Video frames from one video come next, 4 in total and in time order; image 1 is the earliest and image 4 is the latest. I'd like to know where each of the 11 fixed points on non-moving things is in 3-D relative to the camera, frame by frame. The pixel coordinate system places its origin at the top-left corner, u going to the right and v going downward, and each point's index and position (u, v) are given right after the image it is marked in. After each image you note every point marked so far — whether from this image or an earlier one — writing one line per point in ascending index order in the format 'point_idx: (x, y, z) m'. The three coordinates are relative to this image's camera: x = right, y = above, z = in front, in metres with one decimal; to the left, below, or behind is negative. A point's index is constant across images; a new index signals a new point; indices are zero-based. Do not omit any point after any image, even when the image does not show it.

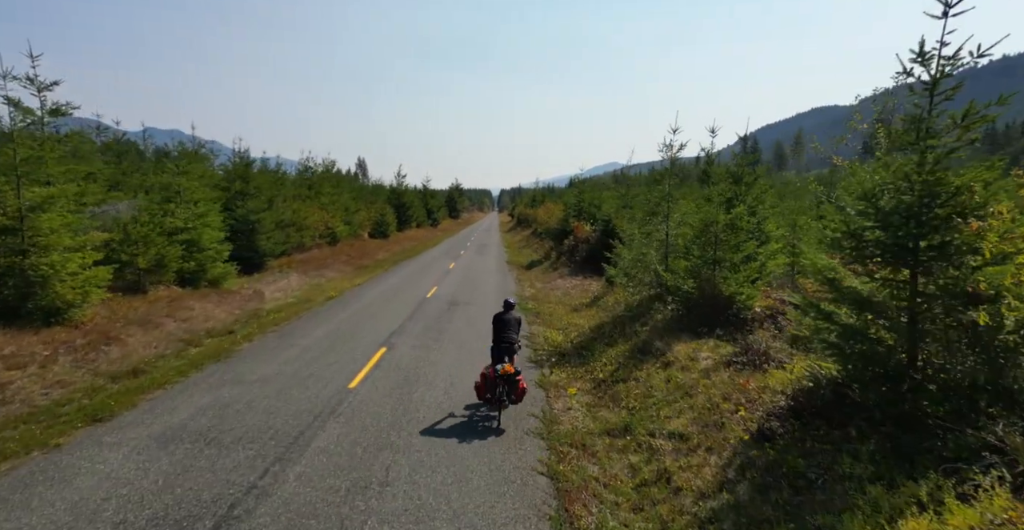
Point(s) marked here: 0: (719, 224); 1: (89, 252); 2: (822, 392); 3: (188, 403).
0: (+4.0, +0.8, +10.9) m
1: (-9.0, +0.3, +11.9) m
2: (+3.4, -1.4, +6.1) m
3: (-4.6, -2.0, +7.9) m
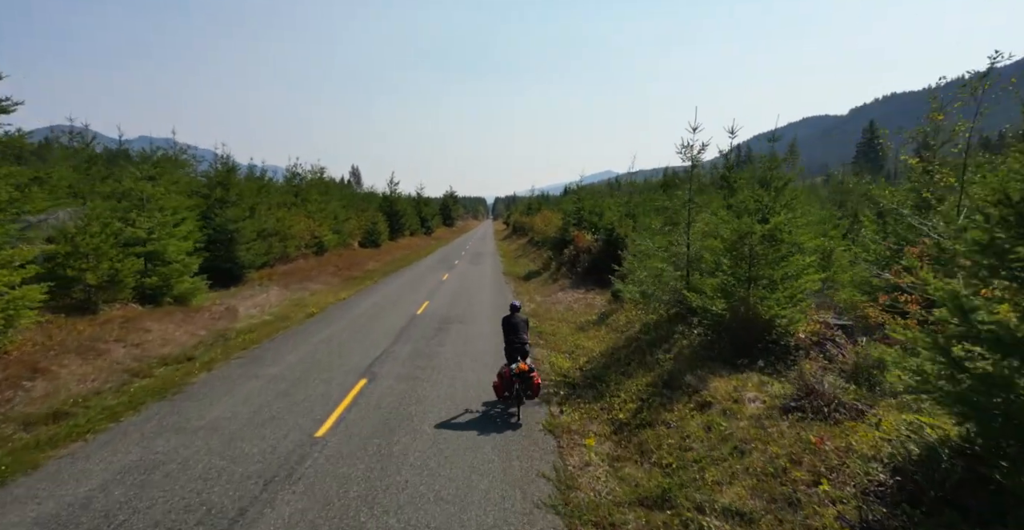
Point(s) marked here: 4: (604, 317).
0: (+4.0, +0.5, +9.3) m
1: (-9.0, -0.1, +10.3) m
2: (+3.5, -1.6, +4.5) m
3: (-4.5, -2.2, +6.3) m
4: (+2.6, -1.6, +16.1) m
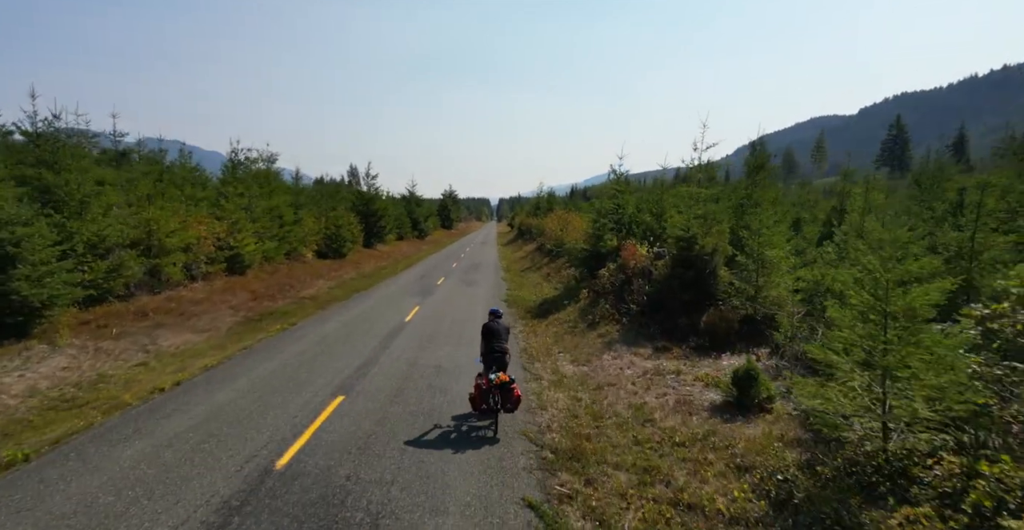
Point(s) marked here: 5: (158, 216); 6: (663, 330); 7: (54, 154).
0: (+4.1, -0.4, -1.5) m
1: (-8.9, -0.9, -0.5) m
2: (+3.5, -2.5, -6.3) m
3: (-4.5, -3.1, -4.5) m
4: (+2.7, -2.5, +5.3) m
5: (-11.8, +1.6, +18.7) m
6: (+4.1, -1.7, +14.9) m
7: (-12.8, +3.0, +14.6) m
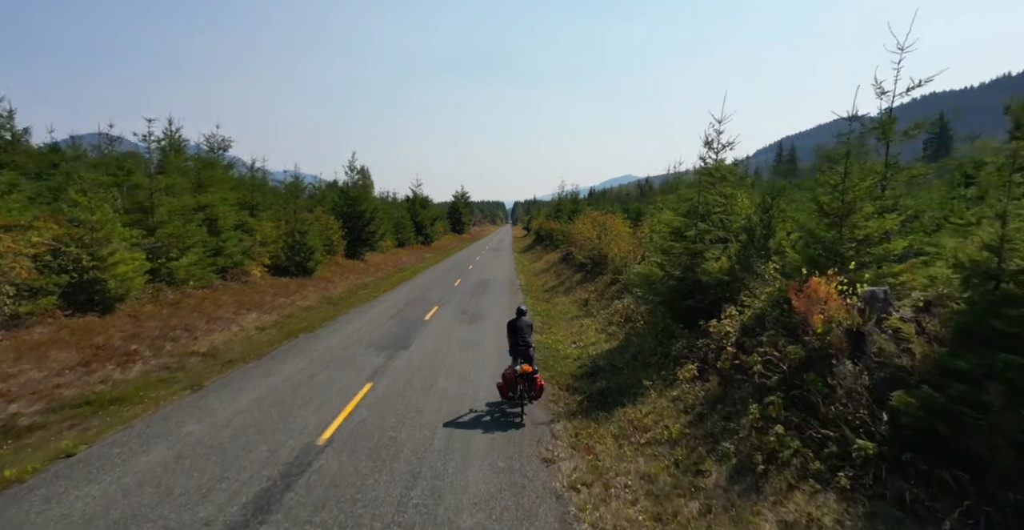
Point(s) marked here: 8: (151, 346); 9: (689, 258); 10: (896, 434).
0: (+4.1, -1.1, -11.1) m
1: (-8.9, -1.6, -9.8) m
2: (+3.4, -3.1, -15.9) m
3: (-4.6, -3.7, -13.9) m
4: (+3.0, -3.2, -4.3) m
5: (-11.2, +0.8, +9.6) m
6: (+4.5, -2.5, +5.2) m
7: (-12.4, +2.3, +5.5) m
8: (-8.6, -1.9, +13.7) m
9: (+3.9, +0.2, +12.0) m
10: (+4.3, -1.9, +6.3) m
